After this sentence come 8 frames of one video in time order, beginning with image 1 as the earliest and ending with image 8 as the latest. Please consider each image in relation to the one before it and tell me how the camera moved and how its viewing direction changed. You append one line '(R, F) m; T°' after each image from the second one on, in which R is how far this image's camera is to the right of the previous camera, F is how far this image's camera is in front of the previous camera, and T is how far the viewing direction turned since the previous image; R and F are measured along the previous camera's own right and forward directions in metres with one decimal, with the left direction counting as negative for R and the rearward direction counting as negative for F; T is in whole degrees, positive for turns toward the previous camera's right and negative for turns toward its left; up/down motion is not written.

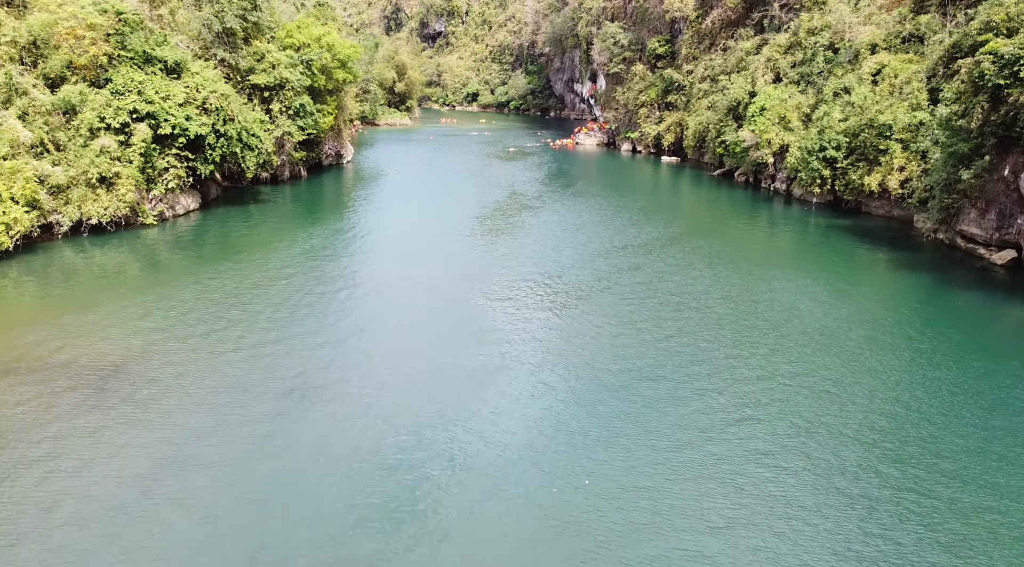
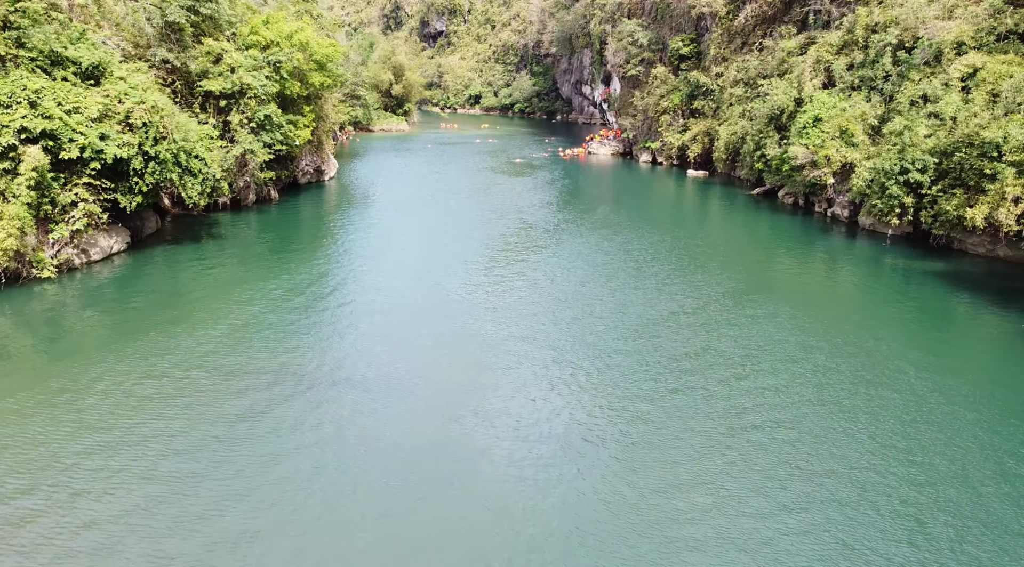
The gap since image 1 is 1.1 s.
(-0.2, +5.7) m; 0°
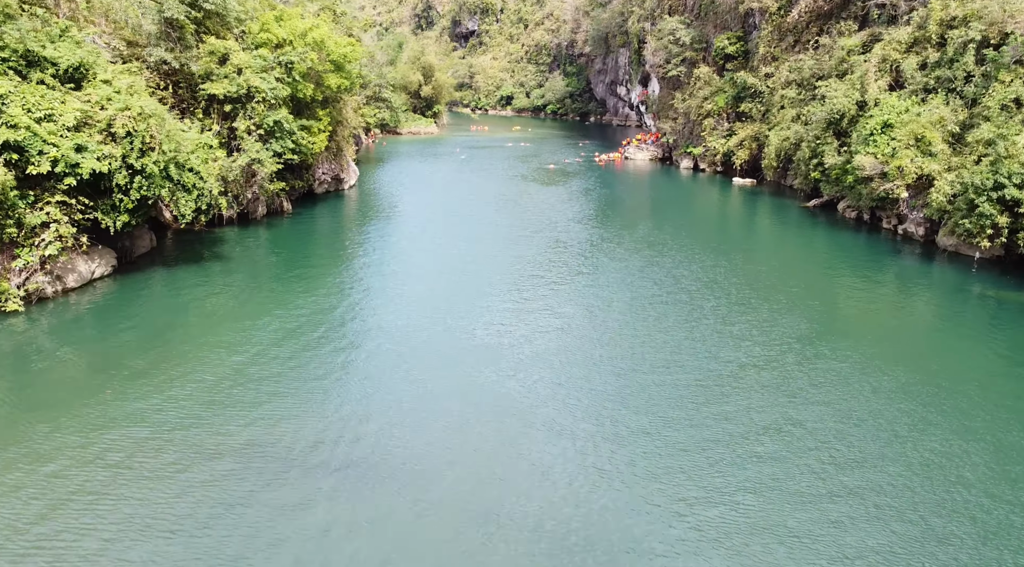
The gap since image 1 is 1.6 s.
(-0.1, +2.8) m; -2°
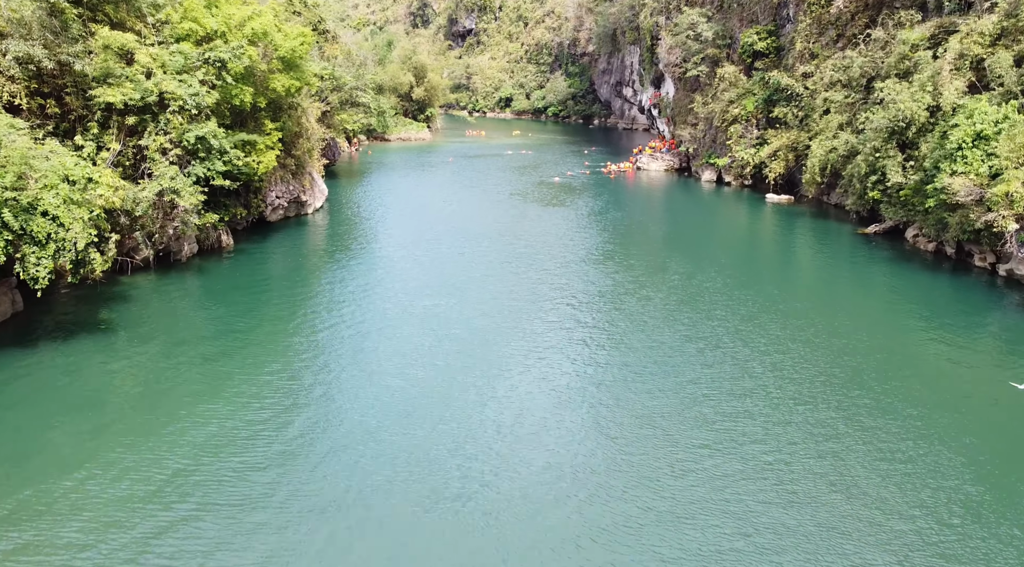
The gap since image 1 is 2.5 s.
(+0.1, +5.9) m; 0°
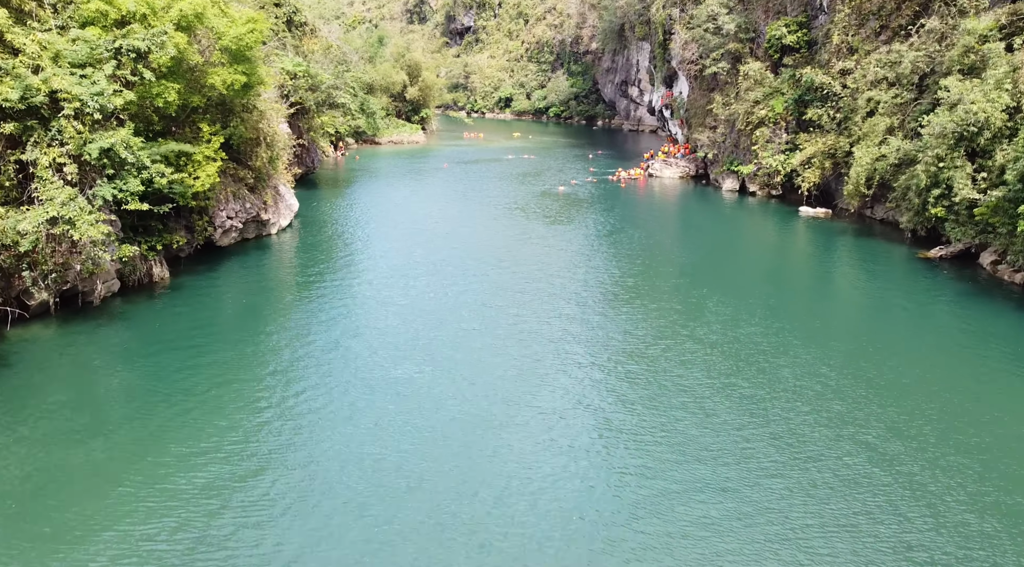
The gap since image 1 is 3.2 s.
(0.0, +4.3) m; 0°
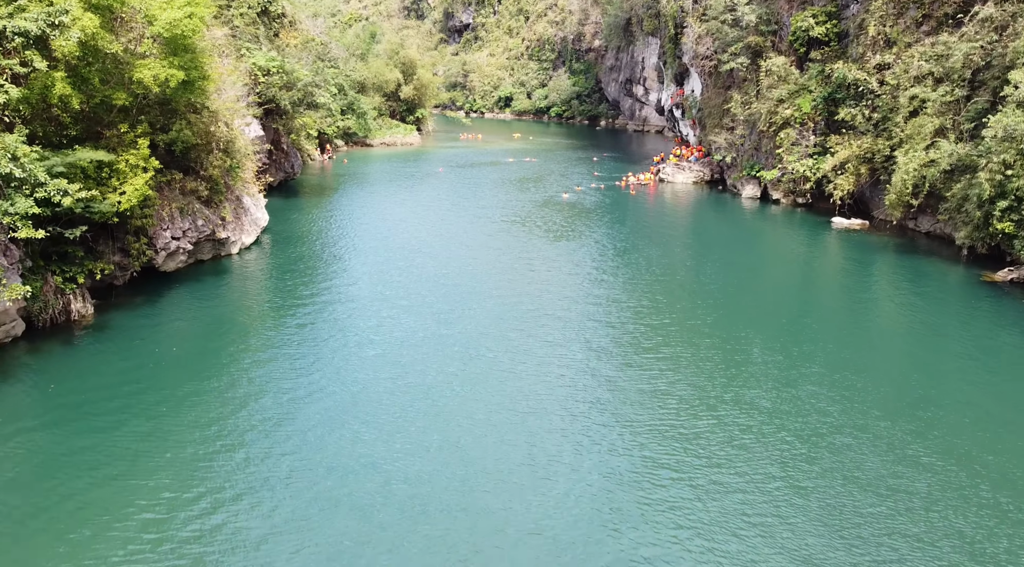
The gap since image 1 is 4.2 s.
(+0.1, +3.4) m; 0°
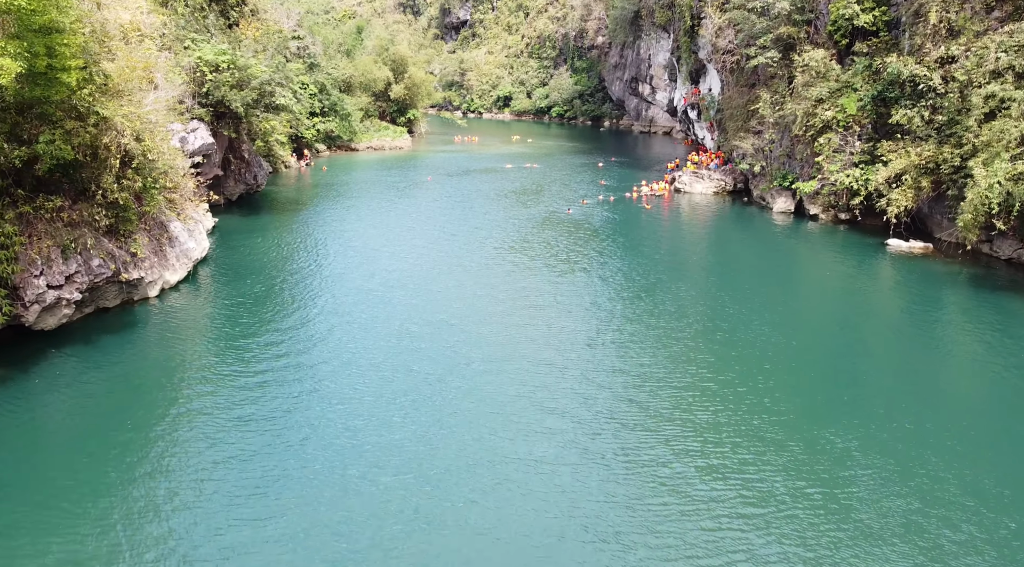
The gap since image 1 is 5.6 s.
(+0.2, +4.6) m; 0°
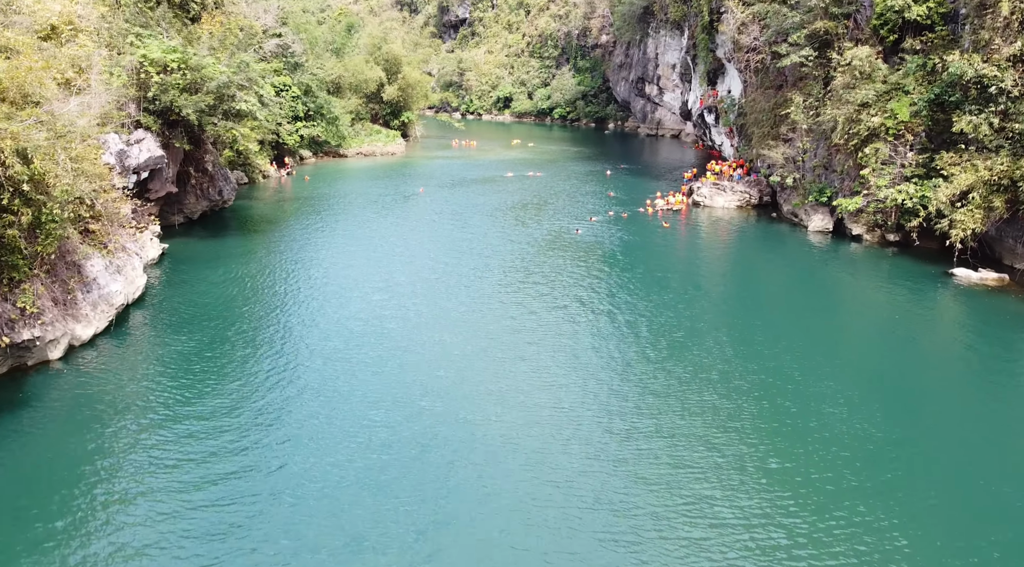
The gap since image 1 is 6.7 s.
(0.0, +3.6) m; 0°
